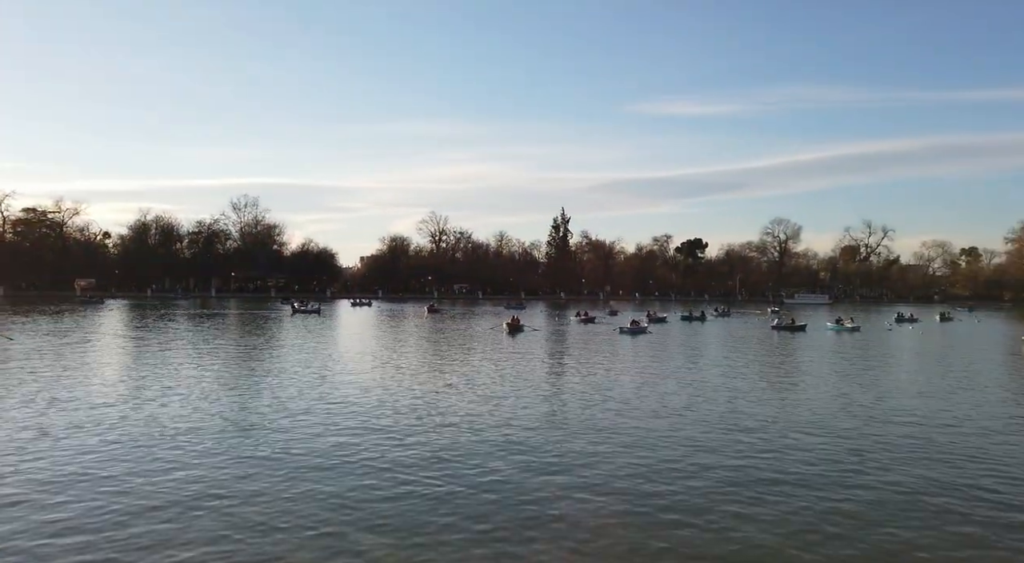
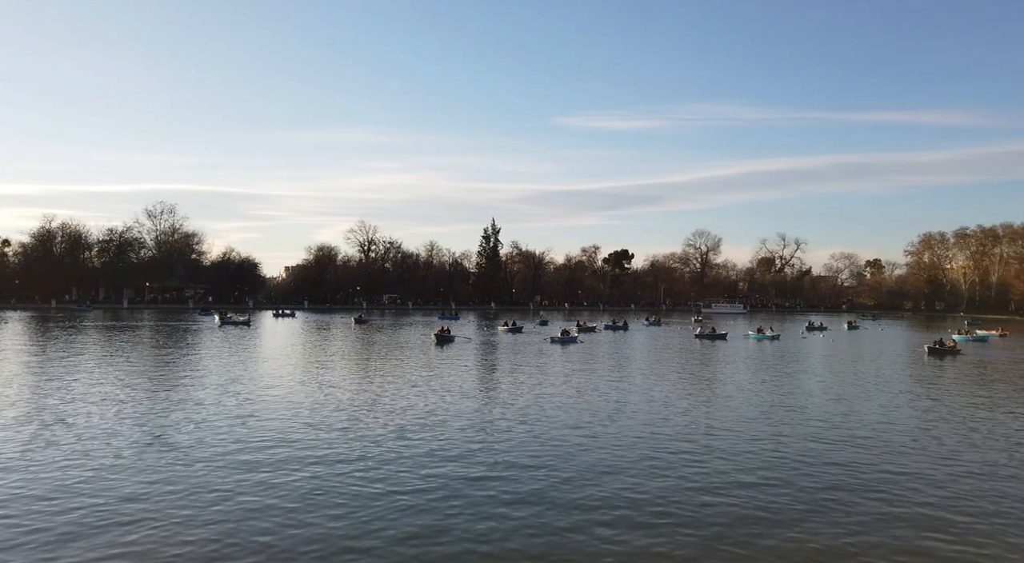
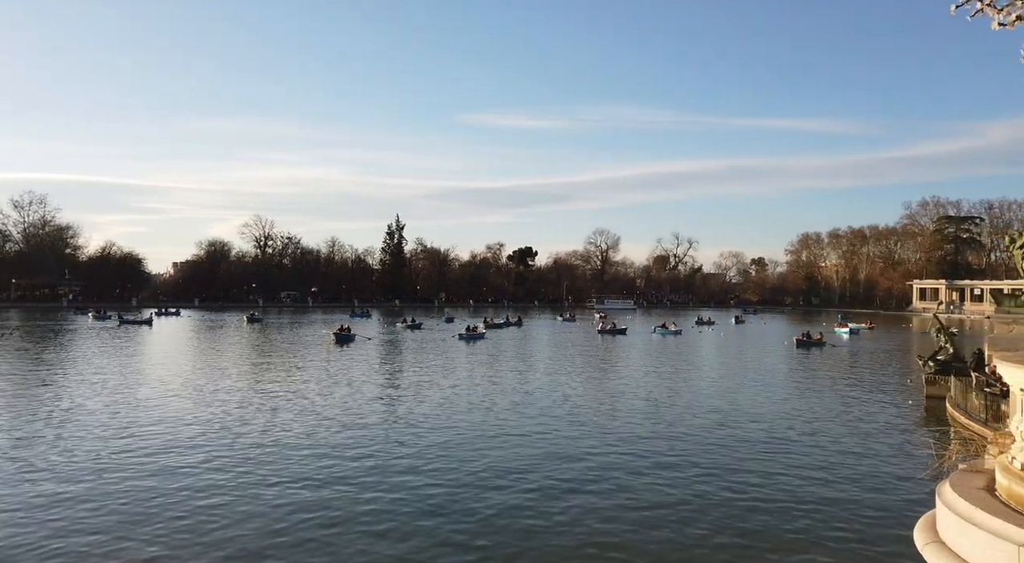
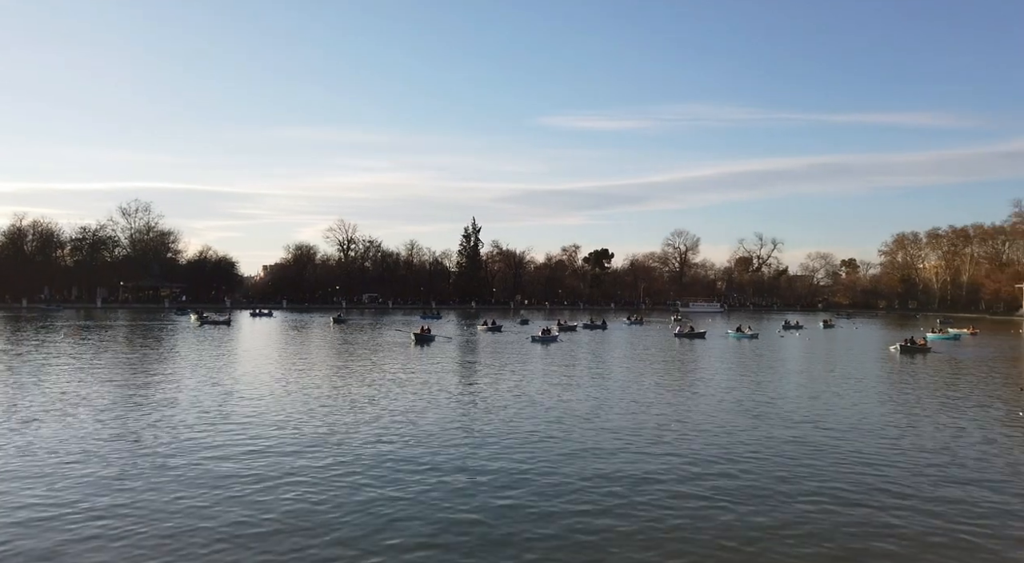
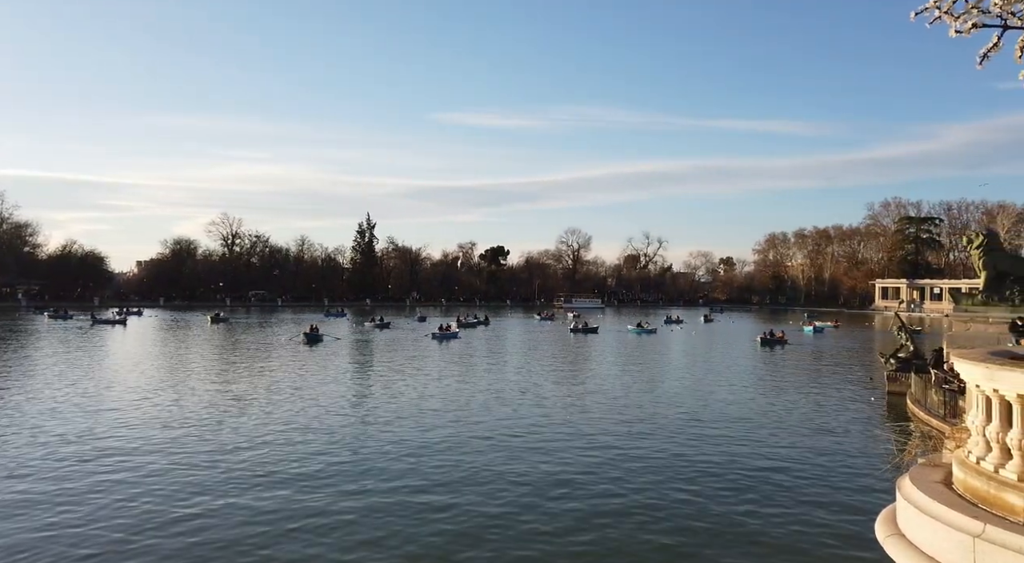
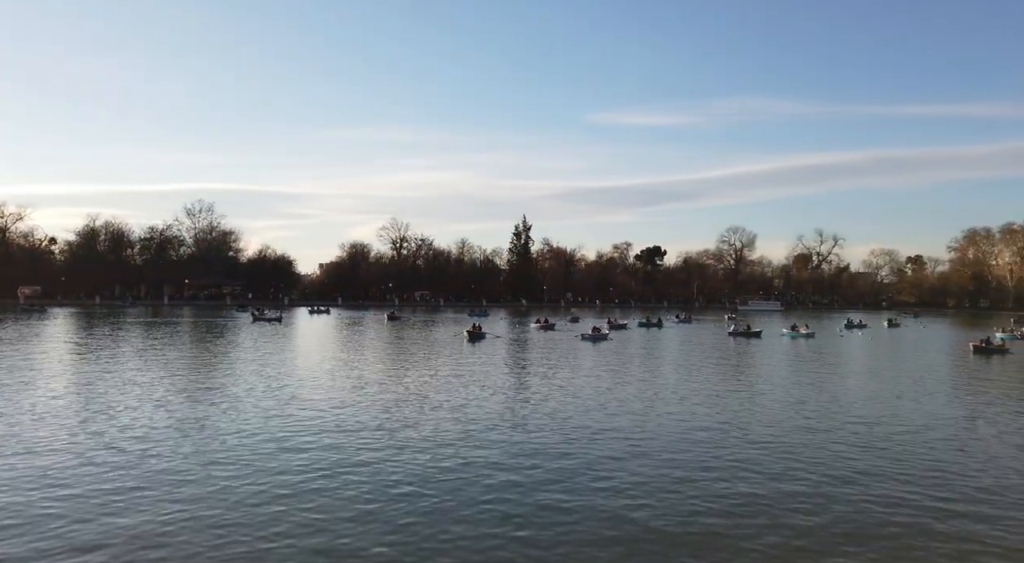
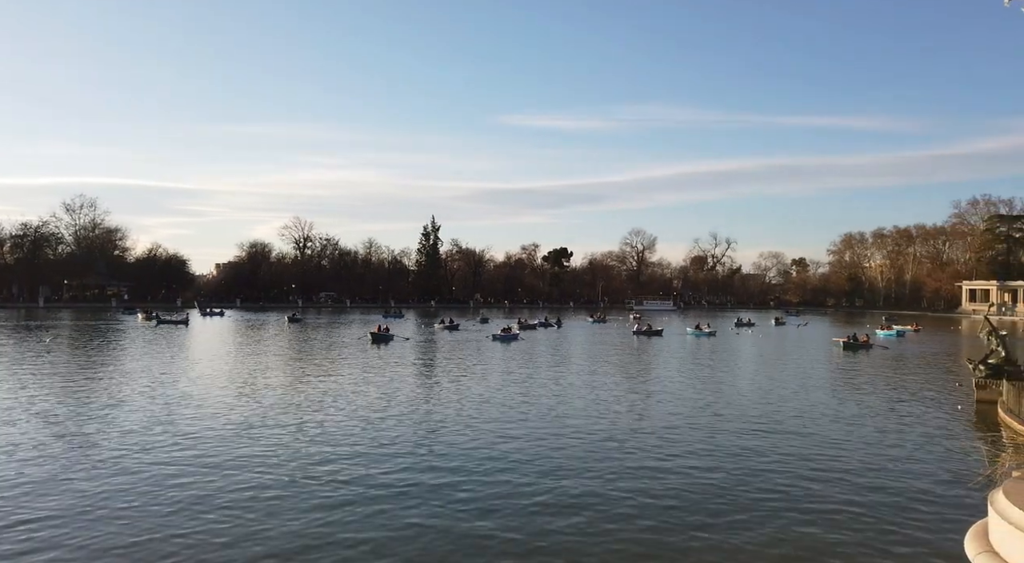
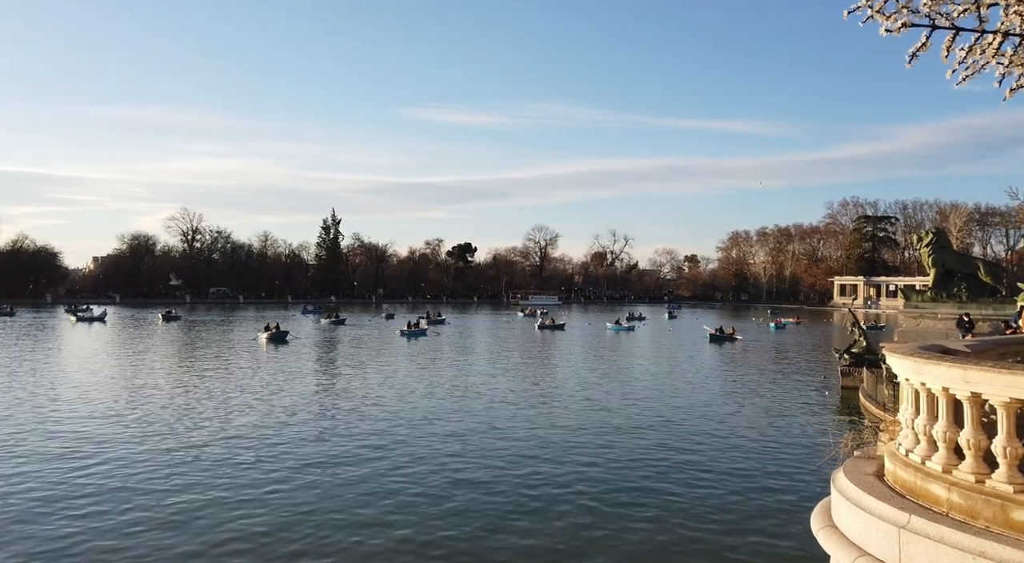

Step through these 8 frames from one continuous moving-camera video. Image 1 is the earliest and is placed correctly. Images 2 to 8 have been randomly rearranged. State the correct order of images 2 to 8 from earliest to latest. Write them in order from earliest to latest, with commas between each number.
6, 2, 4, 7, 3, 5, 8
